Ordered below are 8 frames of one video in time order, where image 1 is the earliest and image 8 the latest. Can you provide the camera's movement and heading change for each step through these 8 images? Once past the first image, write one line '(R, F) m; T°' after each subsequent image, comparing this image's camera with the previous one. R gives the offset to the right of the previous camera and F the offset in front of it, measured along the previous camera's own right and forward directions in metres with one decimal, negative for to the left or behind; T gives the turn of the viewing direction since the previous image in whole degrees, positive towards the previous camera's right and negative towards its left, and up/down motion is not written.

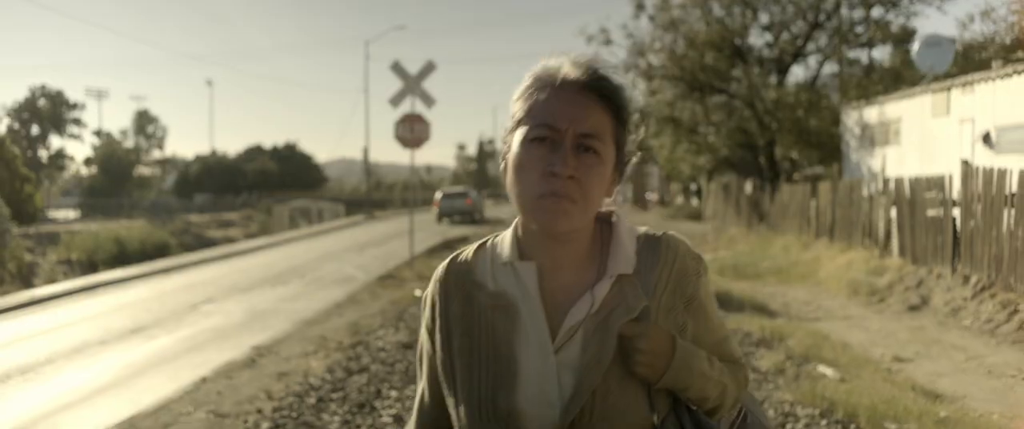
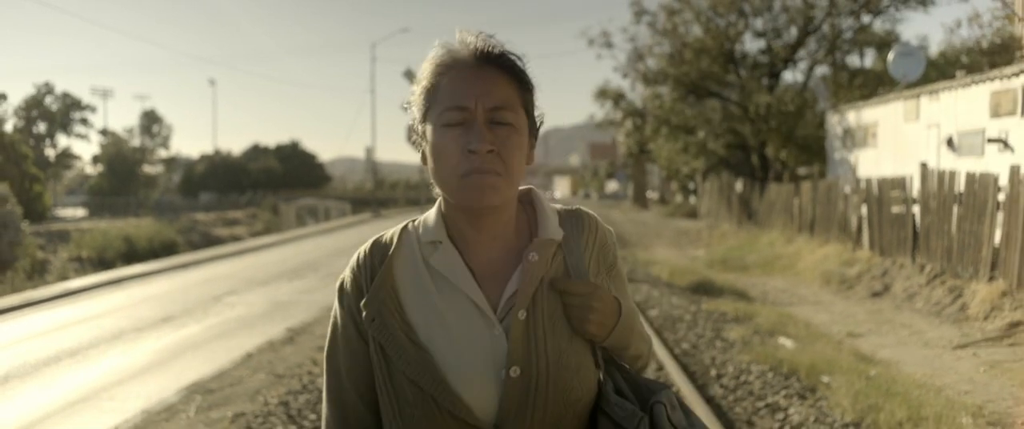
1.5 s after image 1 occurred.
(-0.1, -1.3) m; 0°
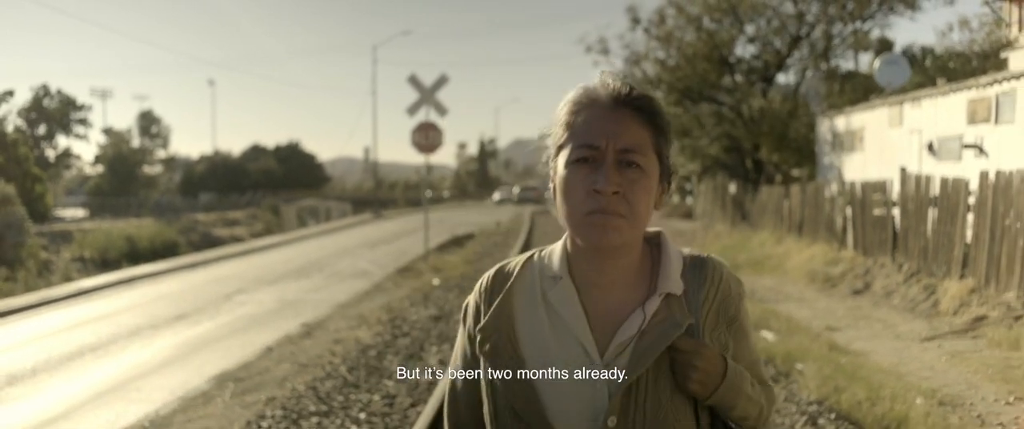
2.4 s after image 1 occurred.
(-0.1, -0.7) m; 0°
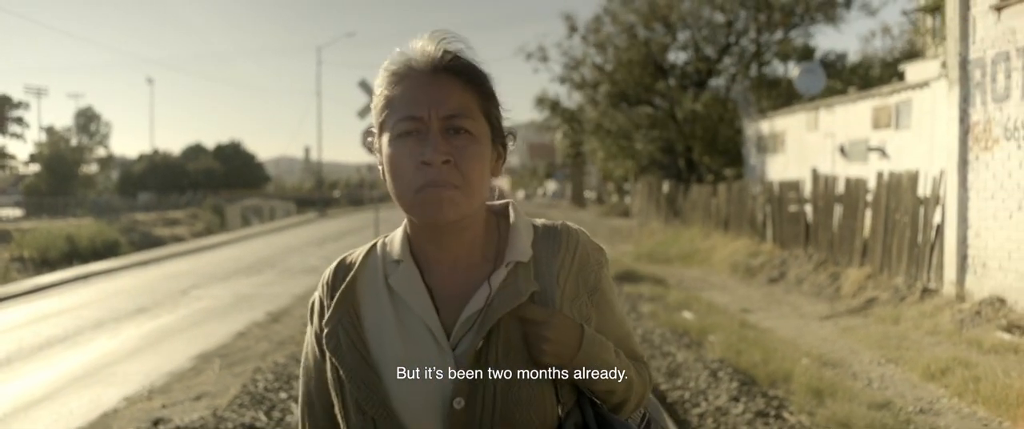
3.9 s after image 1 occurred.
(-0.1, -1.2) m; +3°
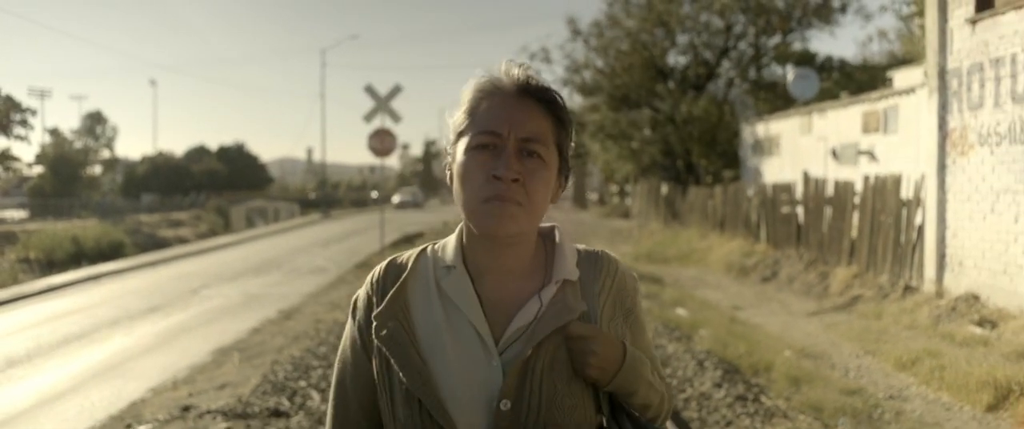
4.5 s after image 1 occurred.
(0.0, -0.6) m; 0°
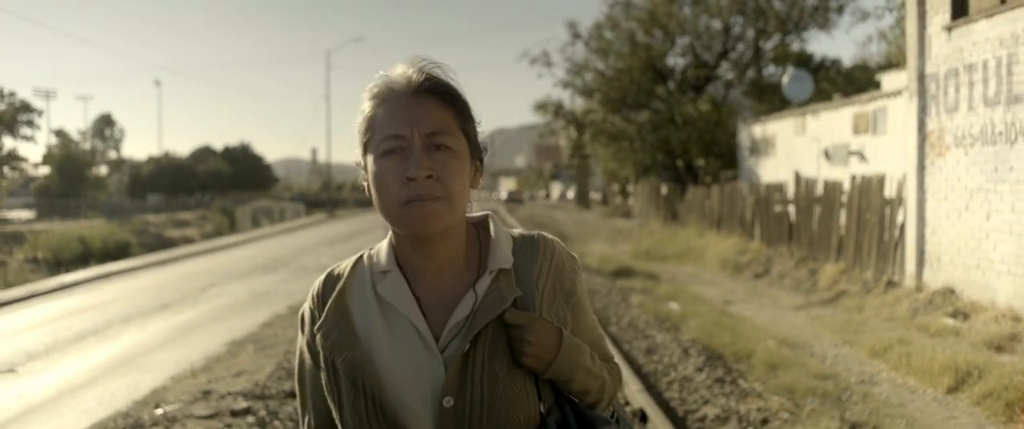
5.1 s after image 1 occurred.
(+0.1, -0.5) m; 0°
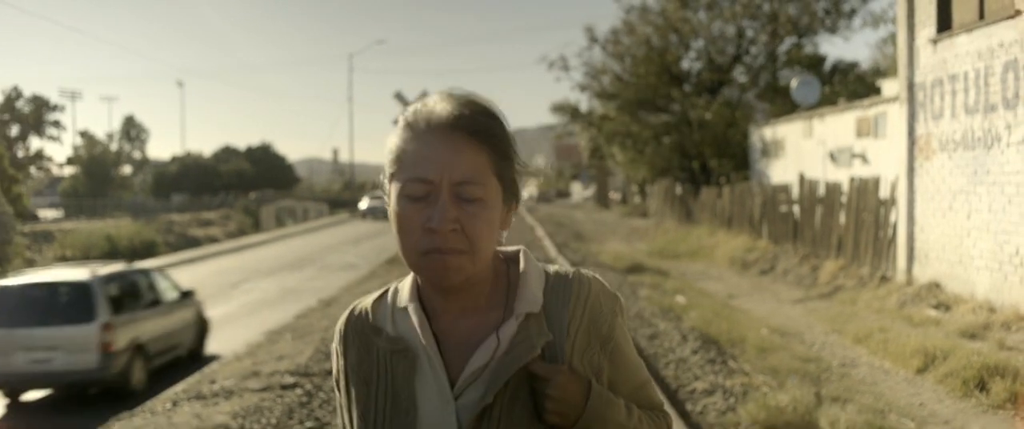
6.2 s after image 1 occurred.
(0.0, -0.9) m; -1°
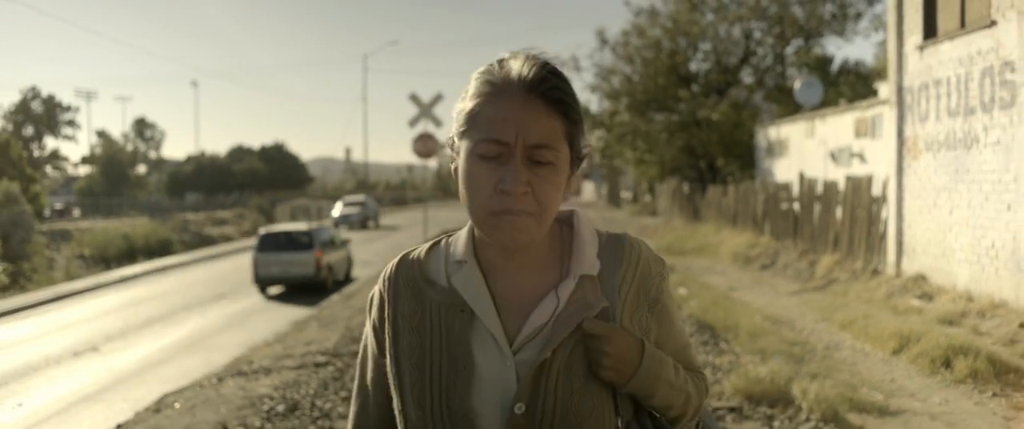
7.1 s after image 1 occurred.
(0.0, -0.7) m; -1°
